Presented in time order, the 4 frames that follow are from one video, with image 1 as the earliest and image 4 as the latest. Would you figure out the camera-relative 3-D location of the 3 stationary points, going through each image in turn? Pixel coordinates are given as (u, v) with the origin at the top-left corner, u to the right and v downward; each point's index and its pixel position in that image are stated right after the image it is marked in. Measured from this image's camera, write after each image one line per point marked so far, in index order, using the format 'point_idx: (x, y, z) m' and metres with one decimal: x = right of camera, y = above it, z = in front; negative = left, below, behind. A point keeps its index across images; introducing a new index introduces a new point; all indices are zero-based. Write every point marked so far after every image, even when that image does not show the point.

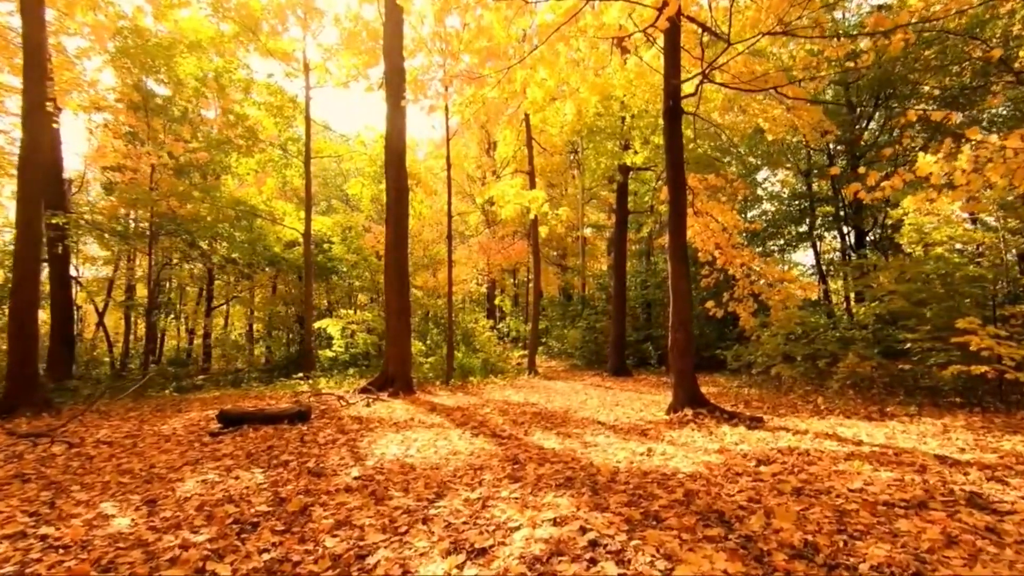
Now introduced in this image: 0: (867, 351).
0: (+6.1, -1.1, +9.0) m
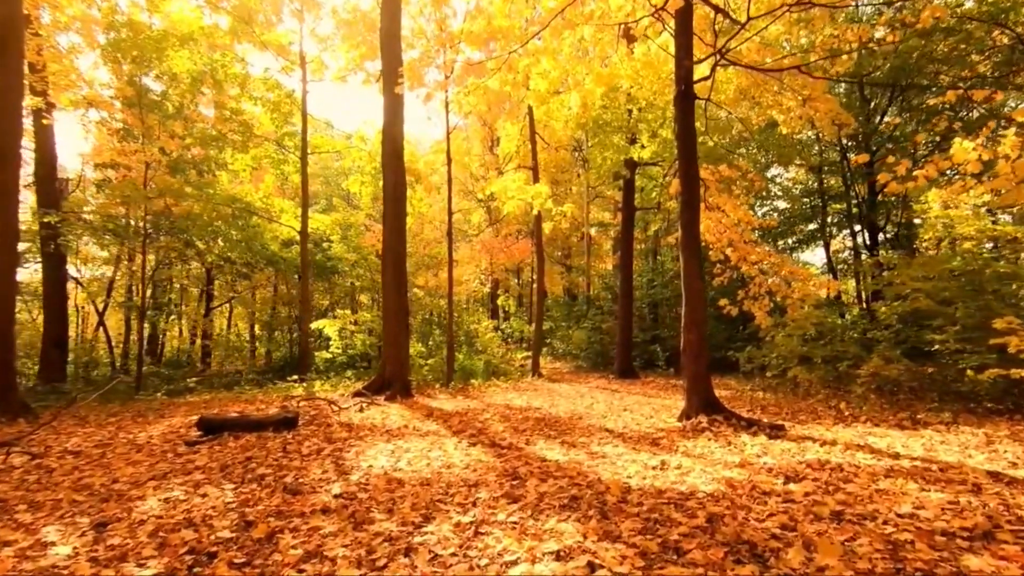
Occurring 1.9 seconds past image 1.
0: (+6.1, -1.1, +8.4) m
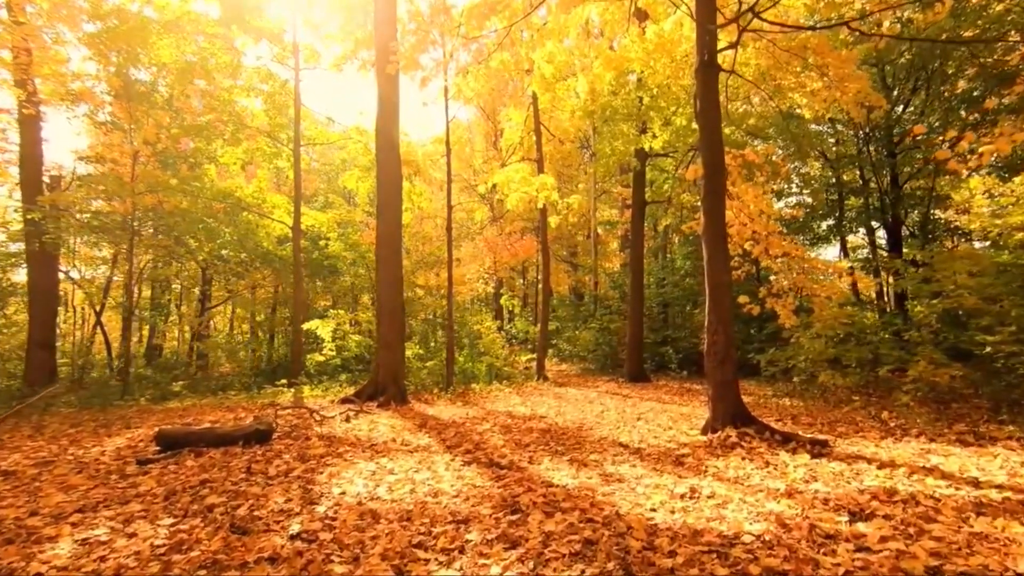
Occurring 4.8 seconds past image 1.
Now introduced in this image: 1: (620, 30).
0: (+6.2, -1.0, +7.6) m
1: (+1.8, +4.4, +8.8) m
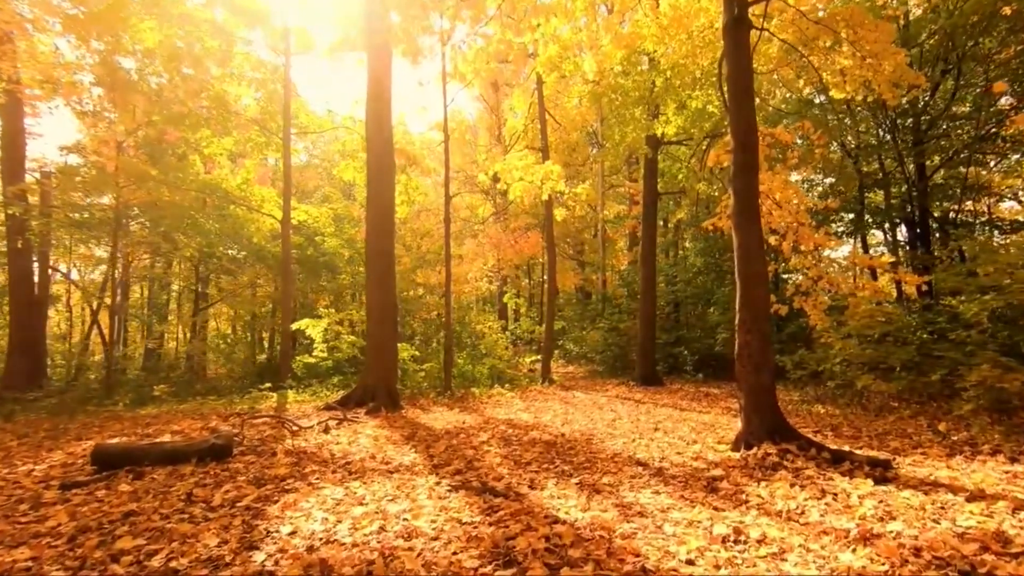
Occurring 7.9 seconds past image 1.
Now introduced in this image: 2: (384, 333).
0: (+6.2, -0.9, +6.7) m
1: (+1.8, +4.4, +8.0) m
2: (-2.0, -0.7, +8.3) m
